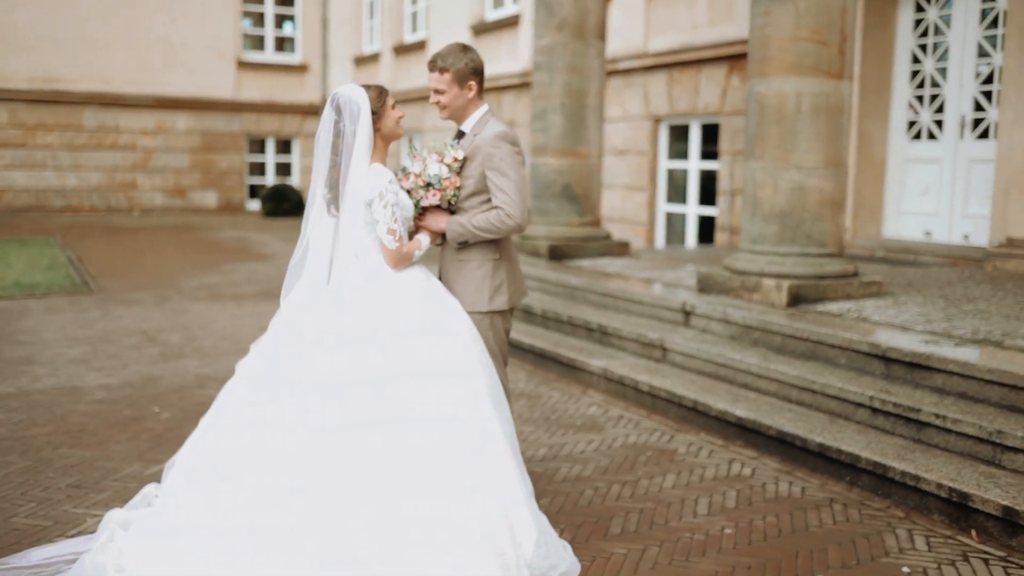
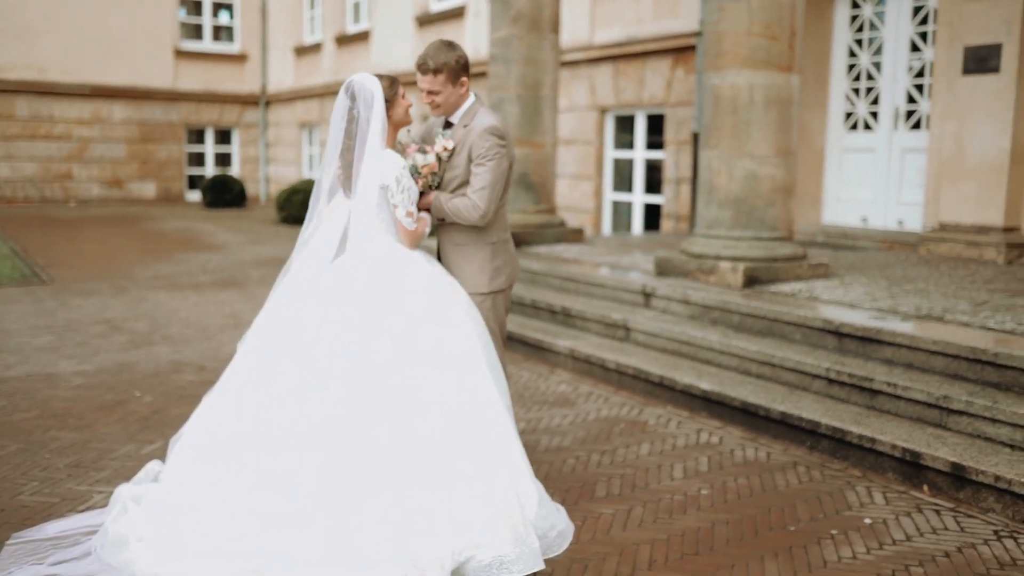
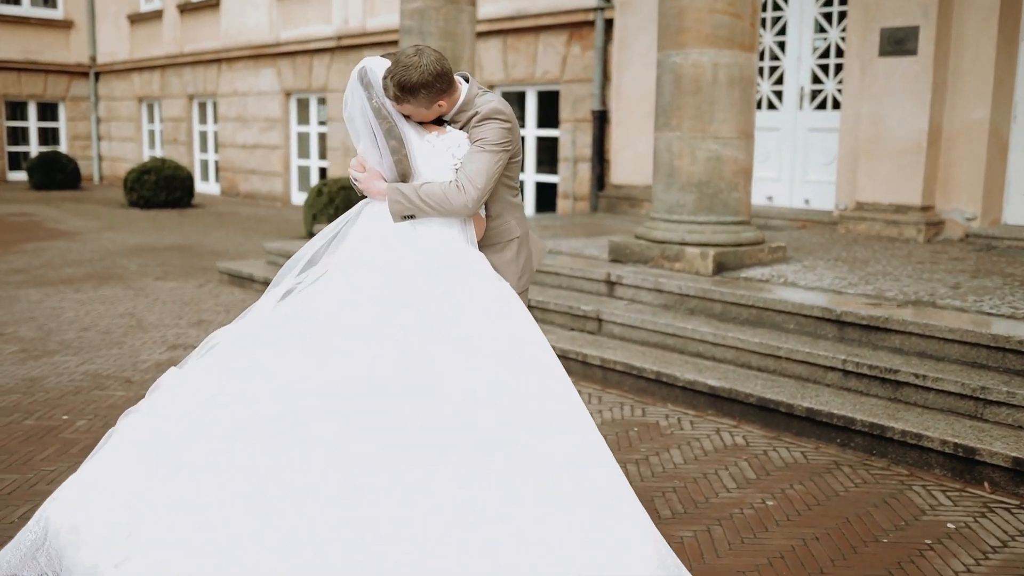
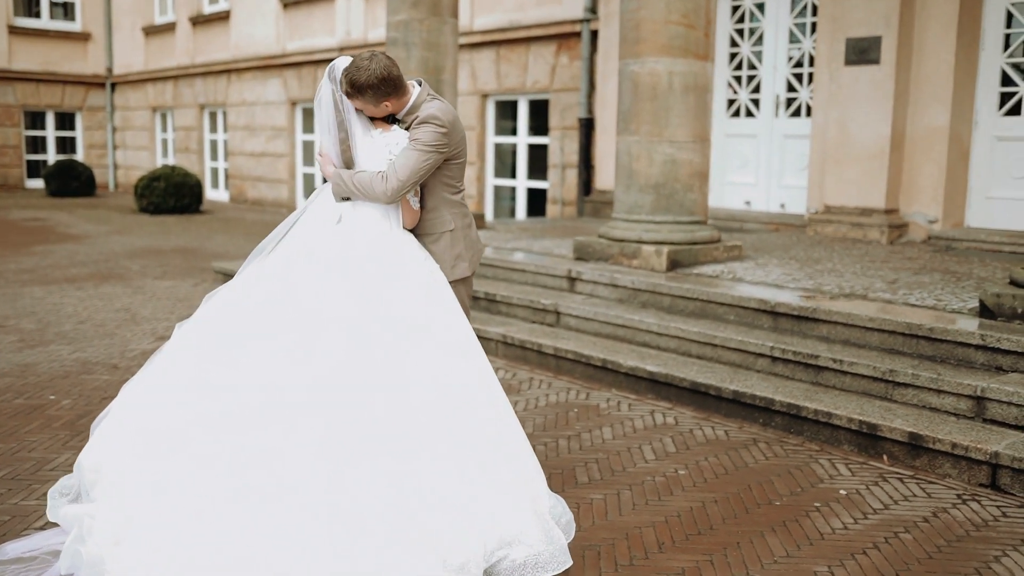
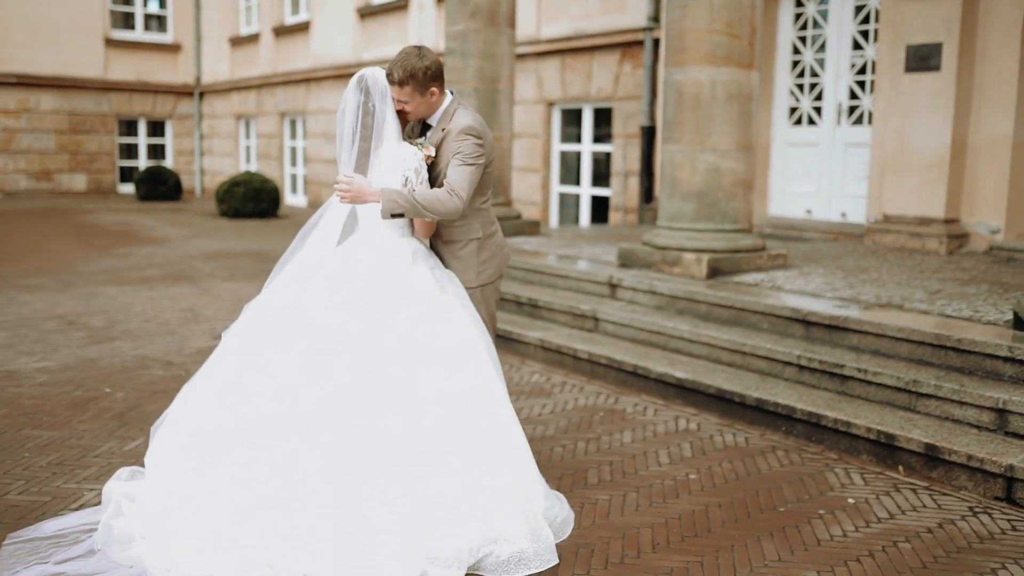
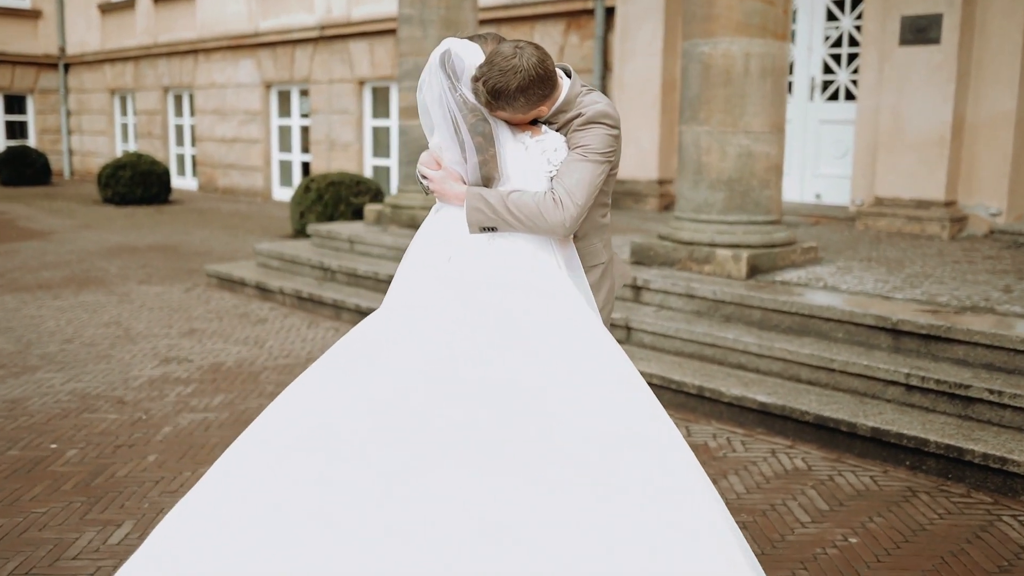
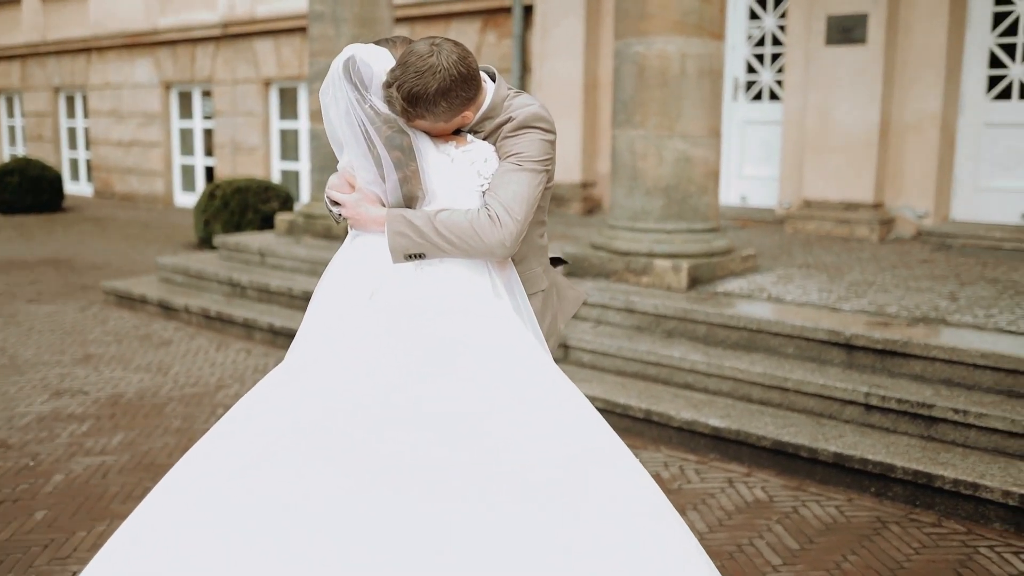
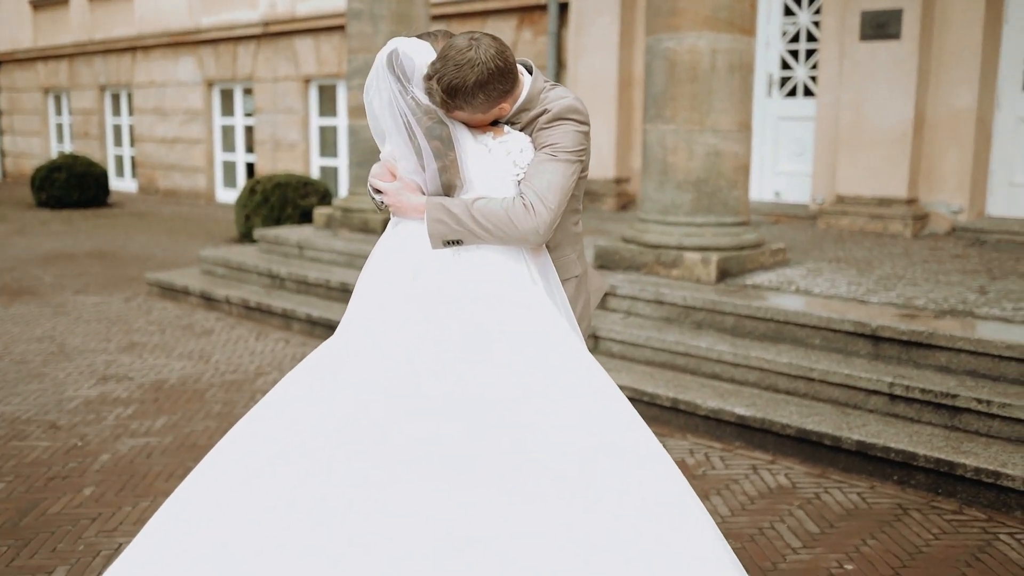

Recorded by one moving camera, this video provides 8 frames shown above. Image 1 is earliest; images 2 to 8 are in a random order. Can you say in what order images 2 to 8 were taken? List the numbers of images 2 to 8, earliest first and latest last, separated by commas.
2, 5, 4, 3, 6, 8, 7
